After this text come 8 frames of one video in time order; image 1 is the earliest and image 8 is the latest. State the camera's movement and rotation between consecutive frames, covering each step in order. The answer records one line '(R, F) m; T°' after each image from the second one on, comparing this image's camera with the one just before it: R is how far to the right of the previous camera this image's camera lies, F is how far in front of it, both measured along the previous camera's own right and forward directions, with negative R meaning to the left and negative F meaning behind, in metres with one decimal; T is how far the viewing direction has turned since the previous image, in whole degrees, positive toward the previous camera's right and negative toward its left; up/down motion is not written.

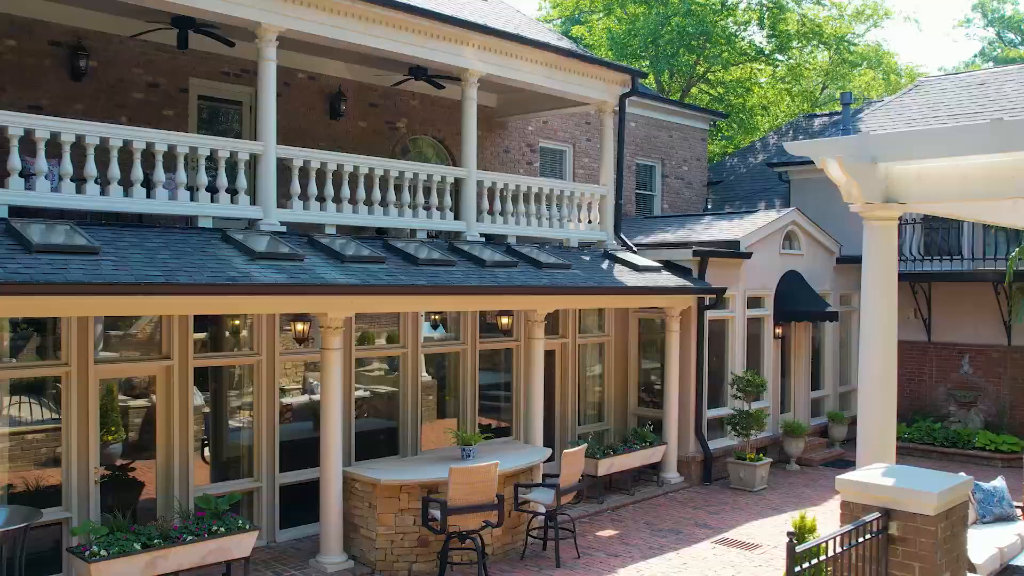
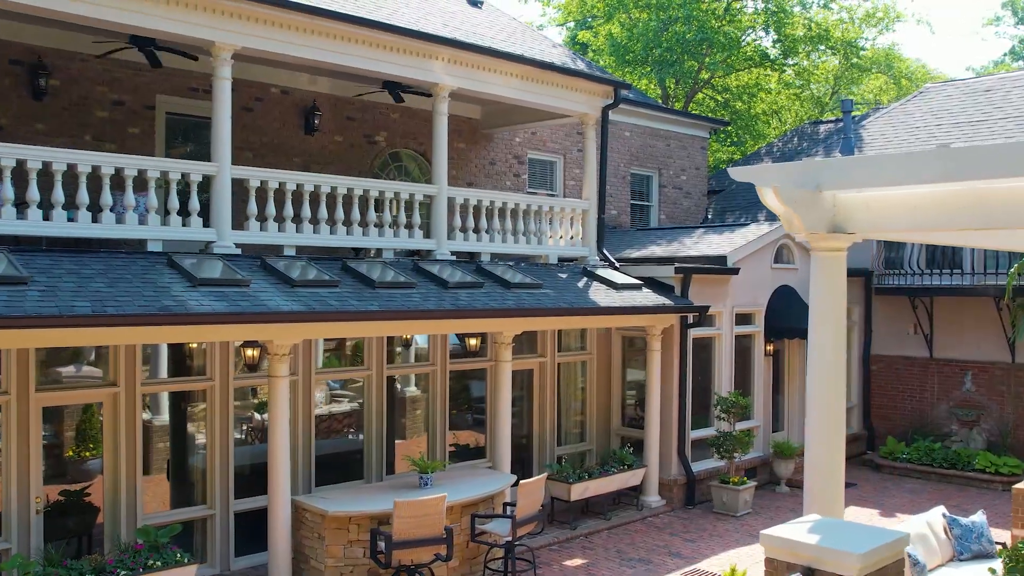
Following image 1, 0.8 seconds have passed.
(+0.7, +0.3) m; -2°
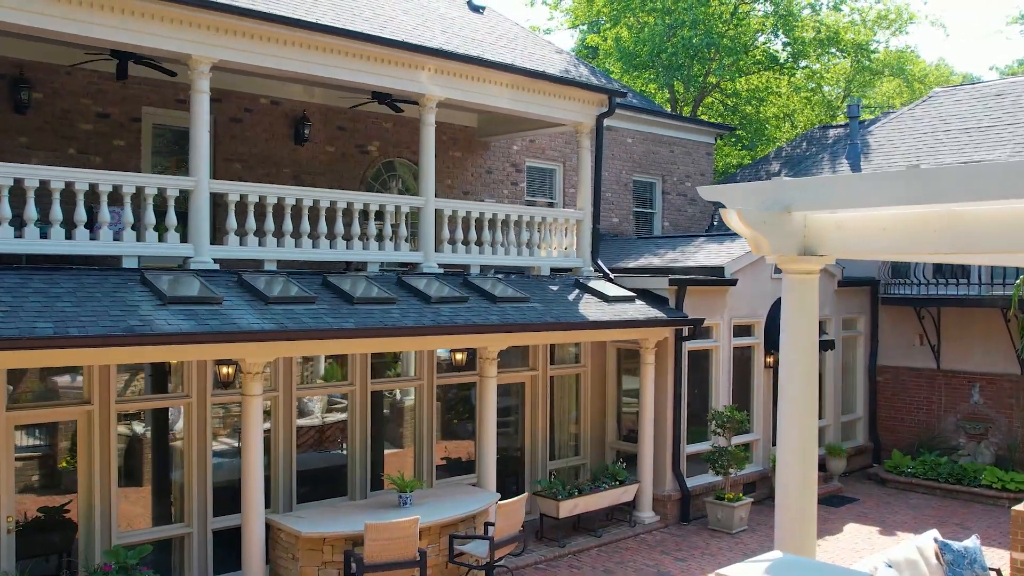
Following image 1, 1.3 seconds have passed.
(+0.4, +0.2) m; -1°
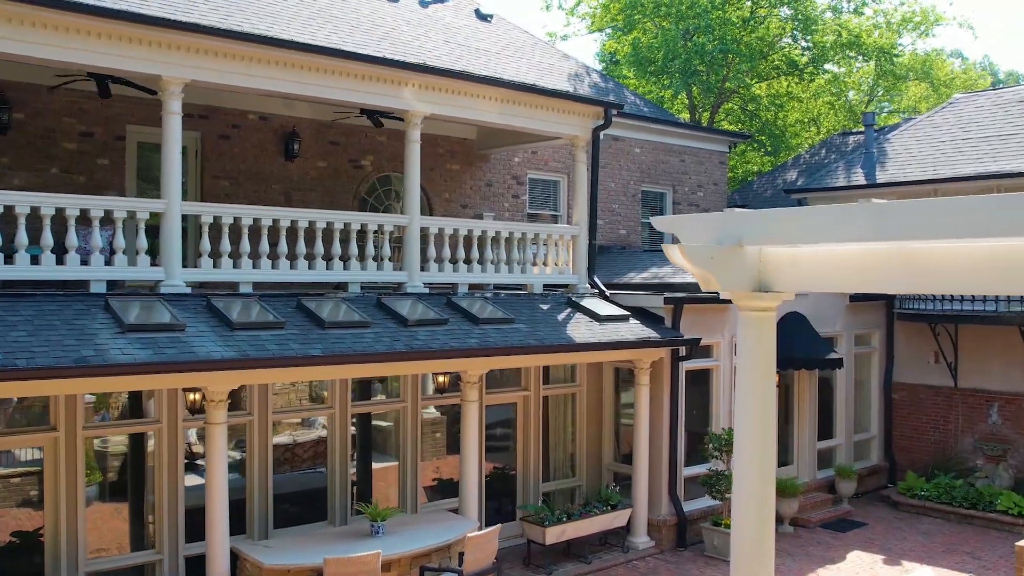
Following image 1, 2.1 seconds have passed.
(+0.6, +0.3) m; -3°
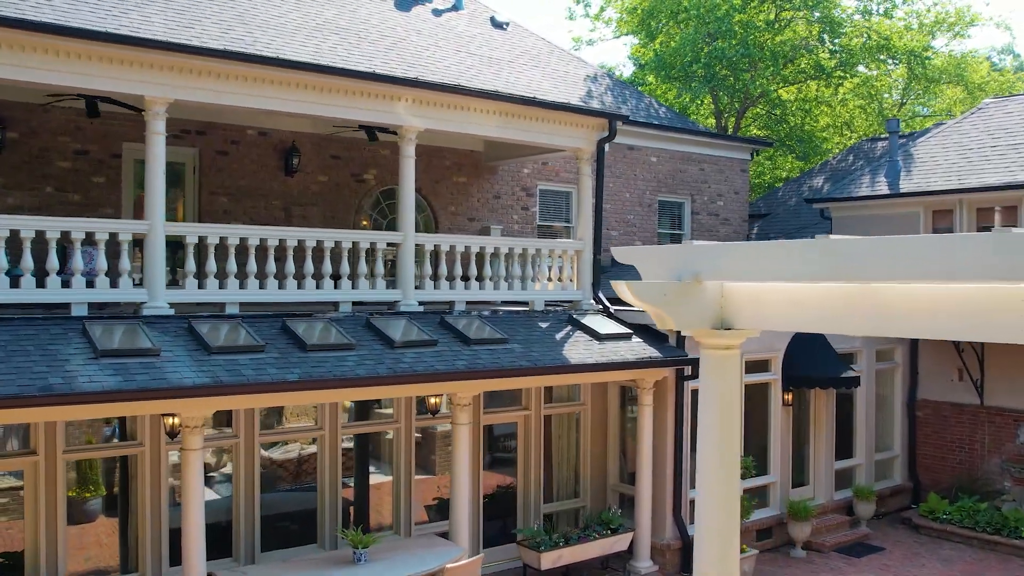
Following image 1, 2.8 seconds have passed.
(+0.5, +0.2) m; -3°
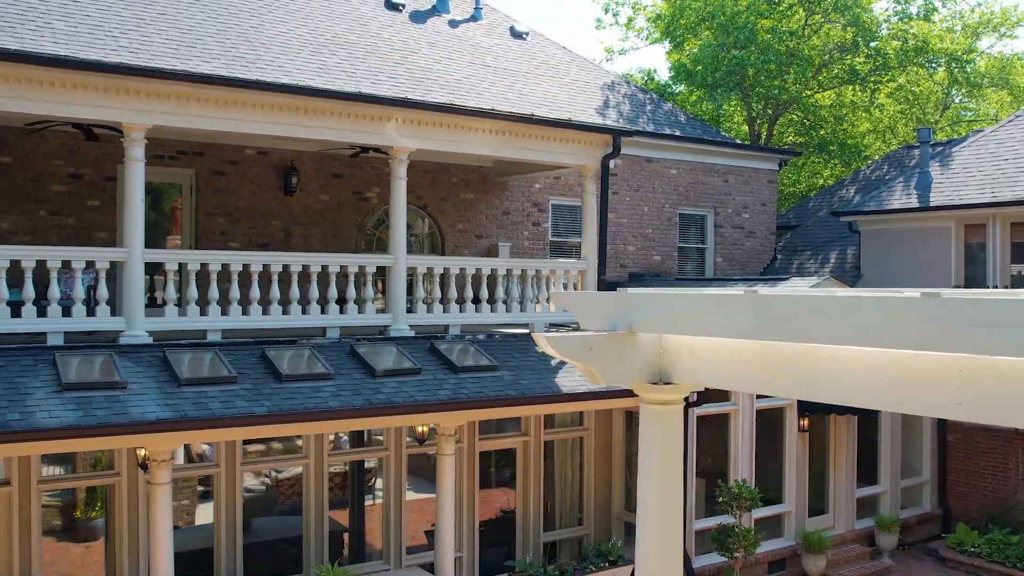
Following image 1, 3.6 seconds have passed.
(+0.7, +0.3) m; -4°
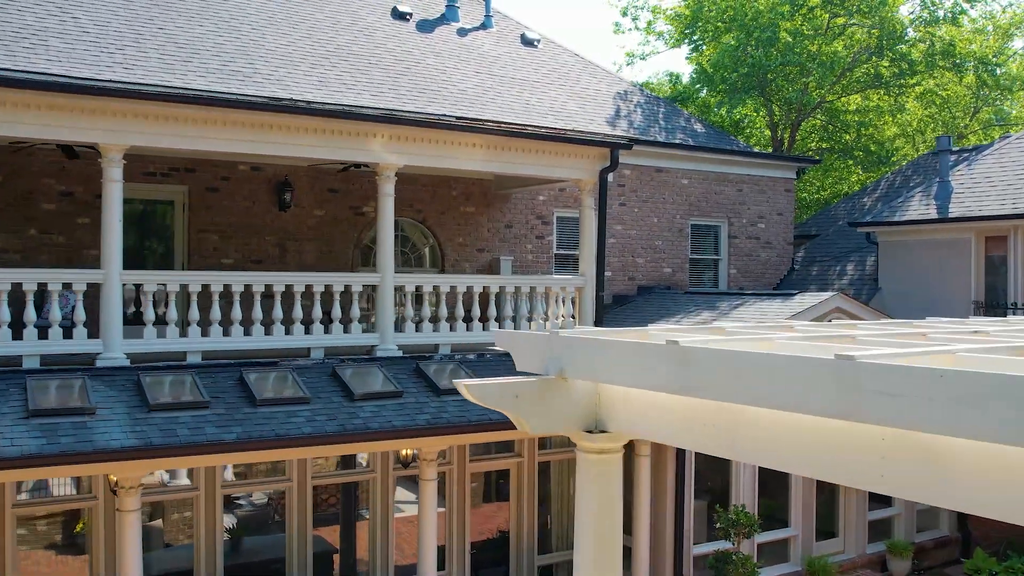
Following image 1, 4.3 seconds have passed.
(+0.6, +0.2) m; -3°
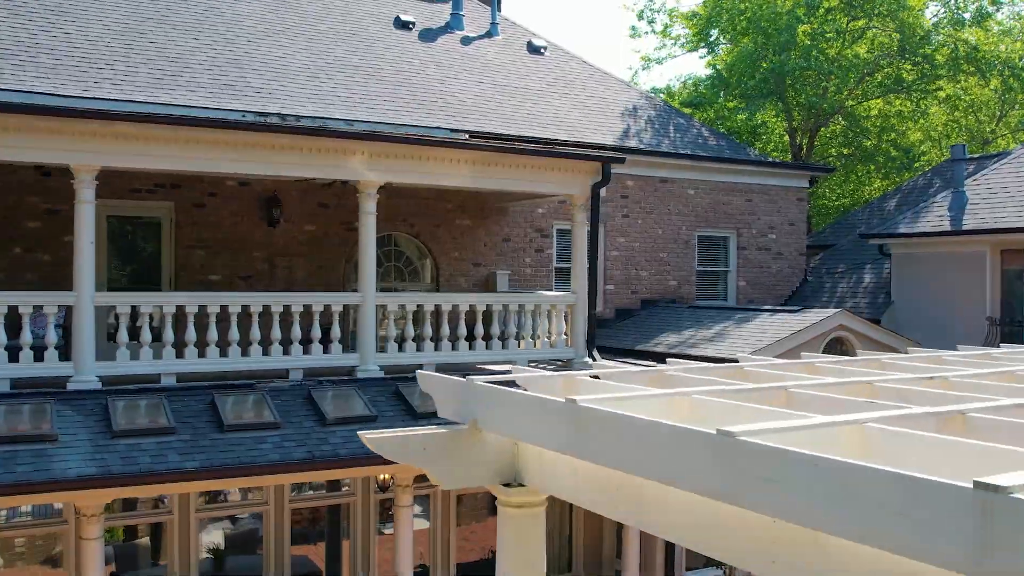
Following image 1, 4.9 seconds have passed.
(+0.6, +0.2) m; -2°
